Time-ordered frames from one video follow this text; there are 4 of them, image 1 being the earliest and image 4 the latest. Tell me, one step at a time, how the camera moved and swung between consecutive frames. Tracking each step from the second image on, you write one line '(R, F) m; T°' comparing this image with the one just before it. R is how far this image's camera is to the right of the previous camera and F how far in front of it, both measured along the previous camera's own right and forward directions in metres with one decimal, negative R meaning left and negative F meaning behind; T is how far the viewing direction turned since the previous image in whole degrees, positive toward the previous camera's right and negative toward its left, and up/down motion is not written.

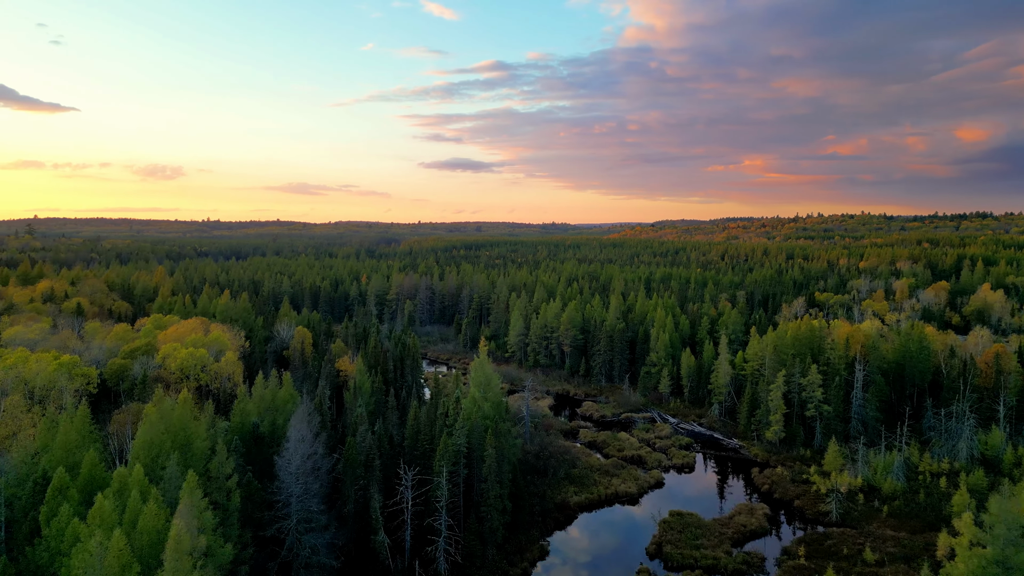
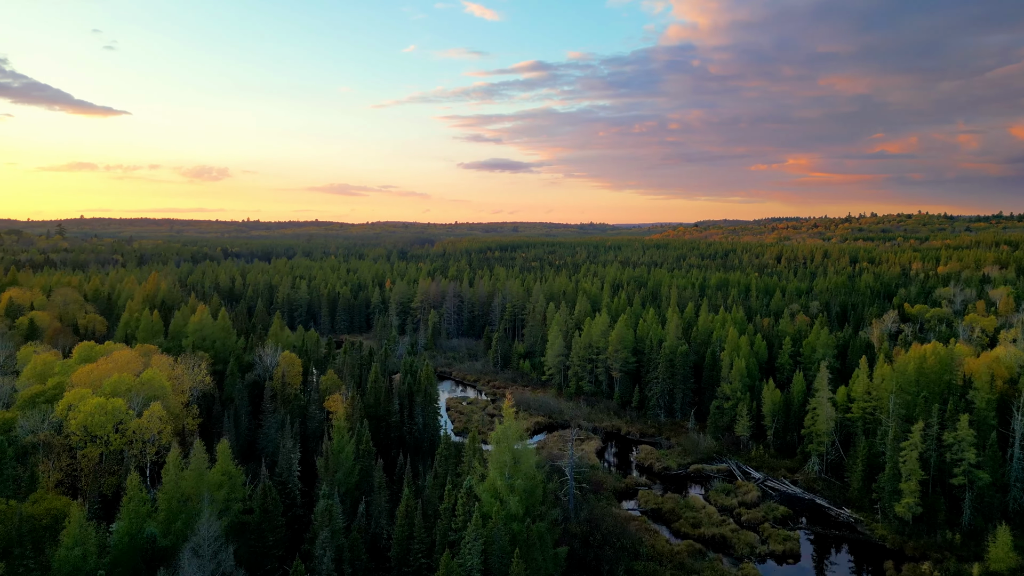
(-0.1, +15.4) m; -3°
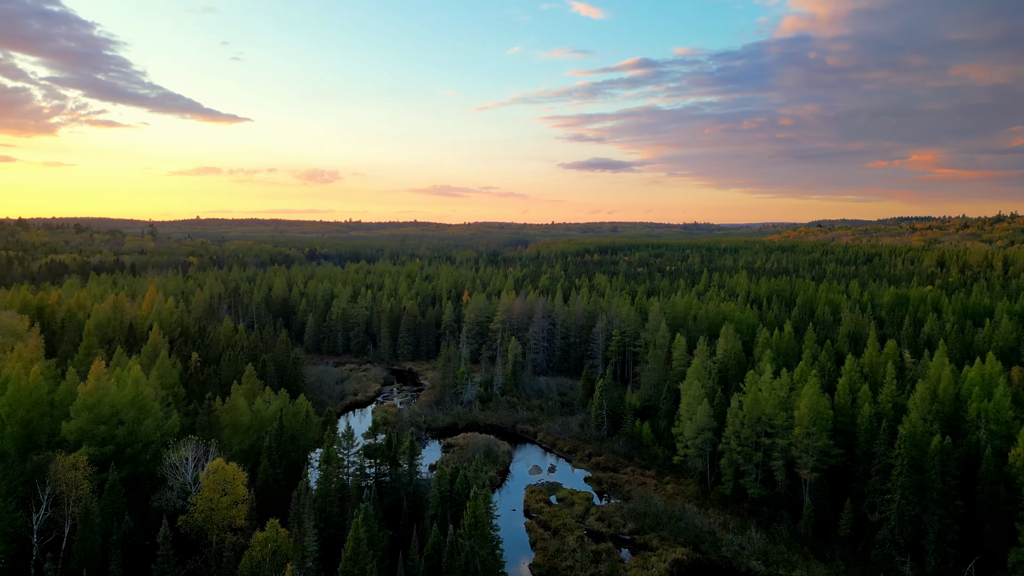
(-1.5, +29.0) m; -8°
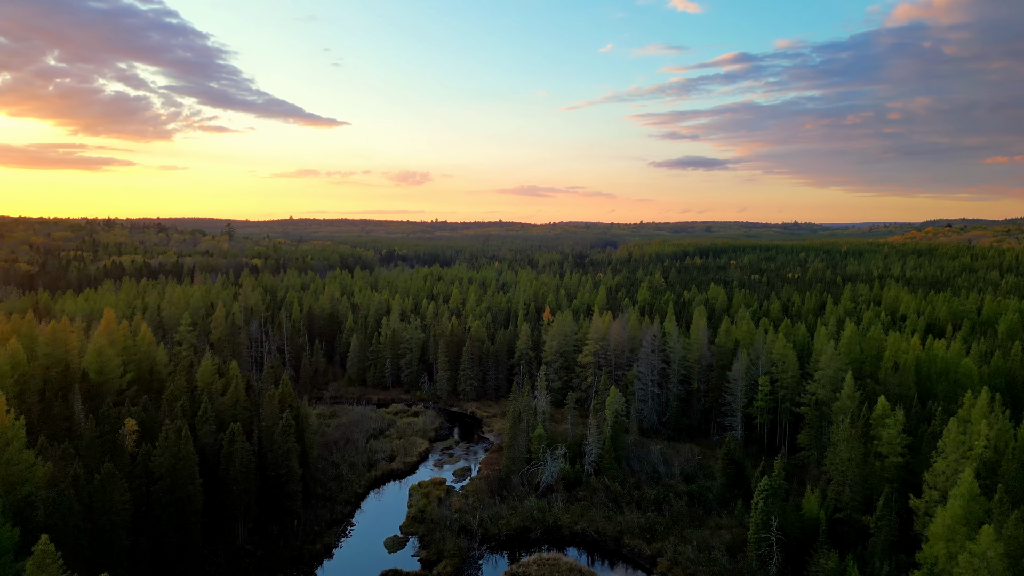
(-1.2, +25.0) m; -7°
